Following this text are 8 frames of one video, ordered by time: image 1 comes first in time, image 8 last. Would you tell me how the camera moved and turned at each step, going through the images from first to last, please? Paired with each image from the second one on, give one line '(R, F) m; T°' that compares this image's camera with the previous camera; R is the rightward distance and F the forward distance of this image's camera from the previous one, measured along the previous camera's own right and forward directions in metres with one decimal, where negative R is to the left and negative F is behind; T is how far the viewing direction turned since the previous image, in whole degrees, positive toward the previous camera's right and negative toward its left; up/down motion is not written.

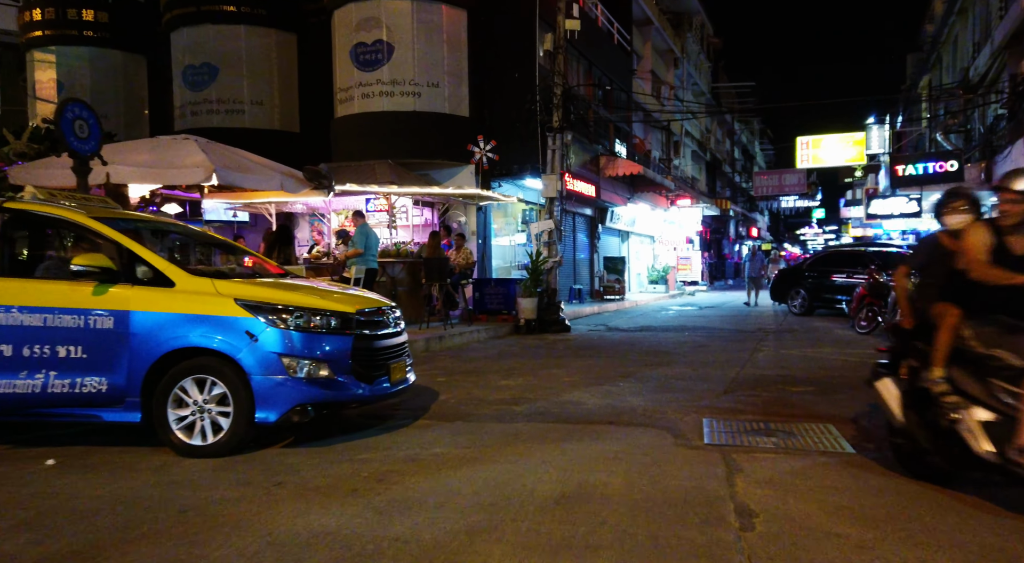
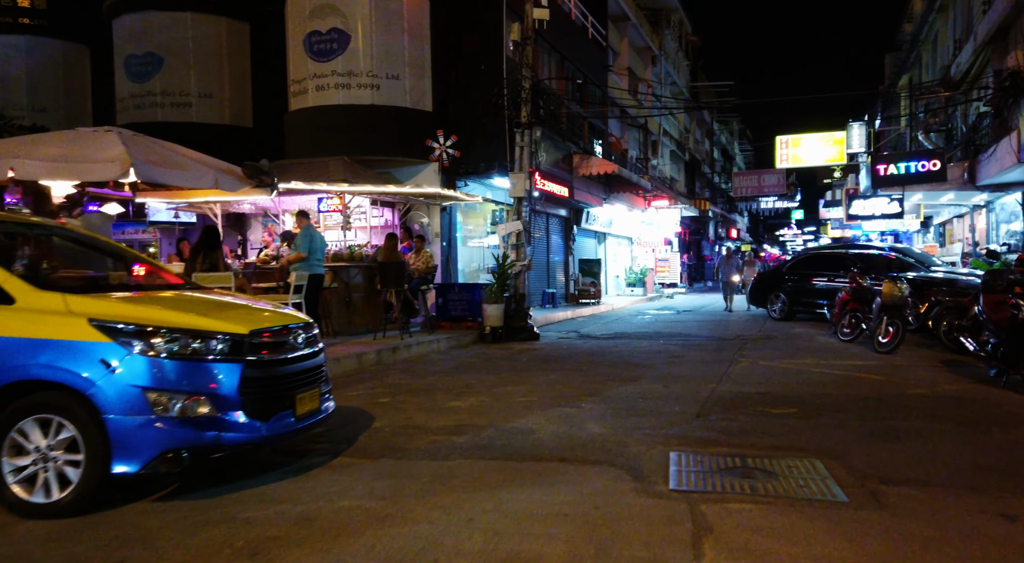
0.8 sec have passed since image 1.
(+0.3, +1.0) m; +1°
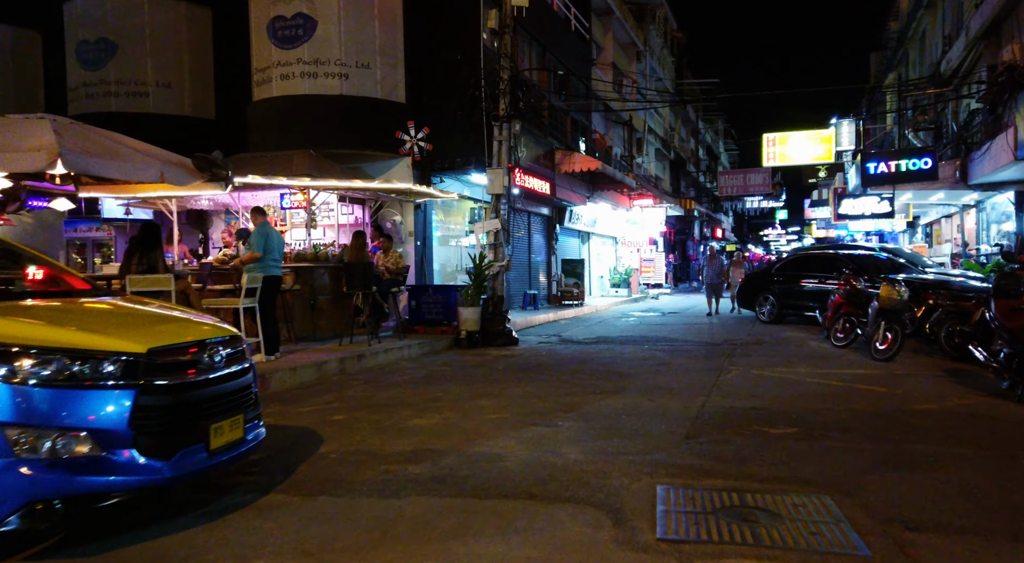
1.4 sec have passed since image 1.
(+0.1, +0.9) m; +1°
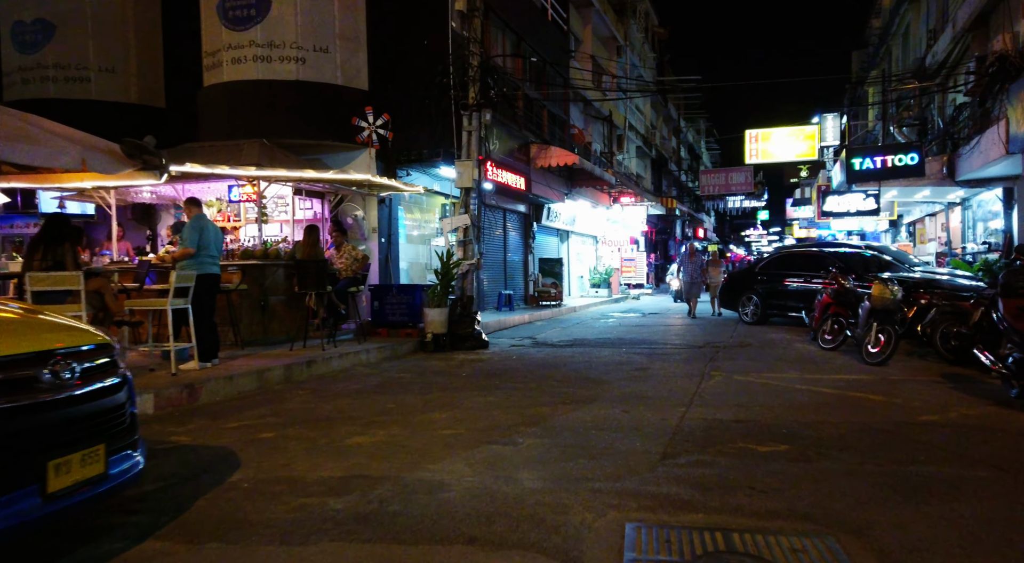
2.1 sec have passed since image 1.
(+0.2, +0.9) m; +1°
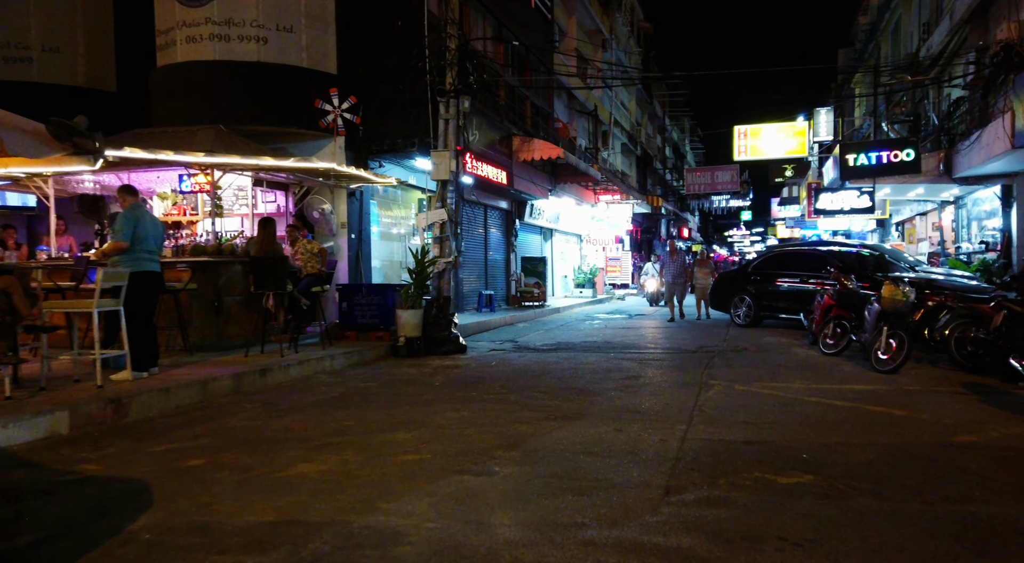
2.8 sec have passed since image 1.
(+0.1, +1.0) m; +1°
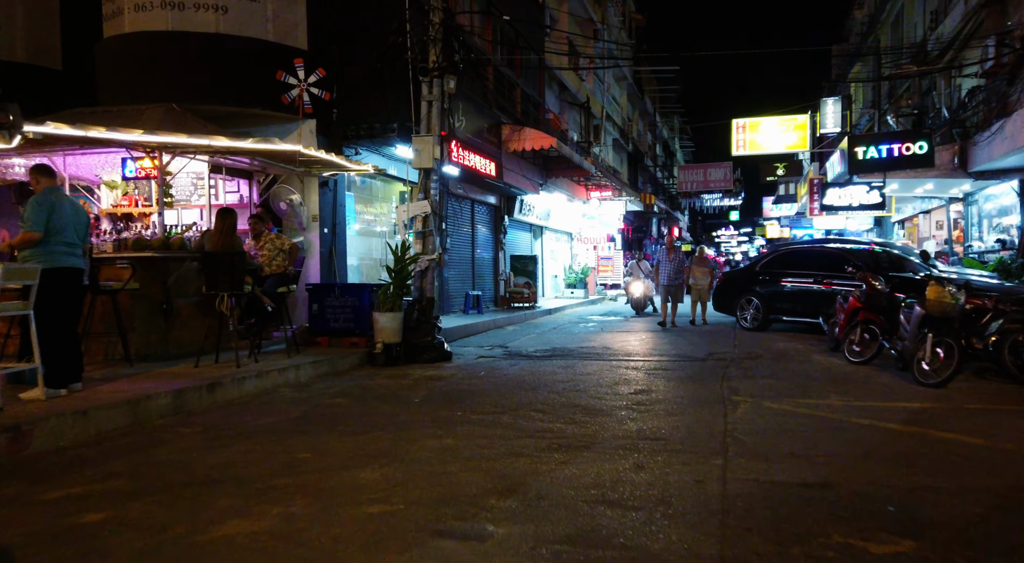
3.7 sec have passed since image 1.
(-0.1, +1.4) m; +1°
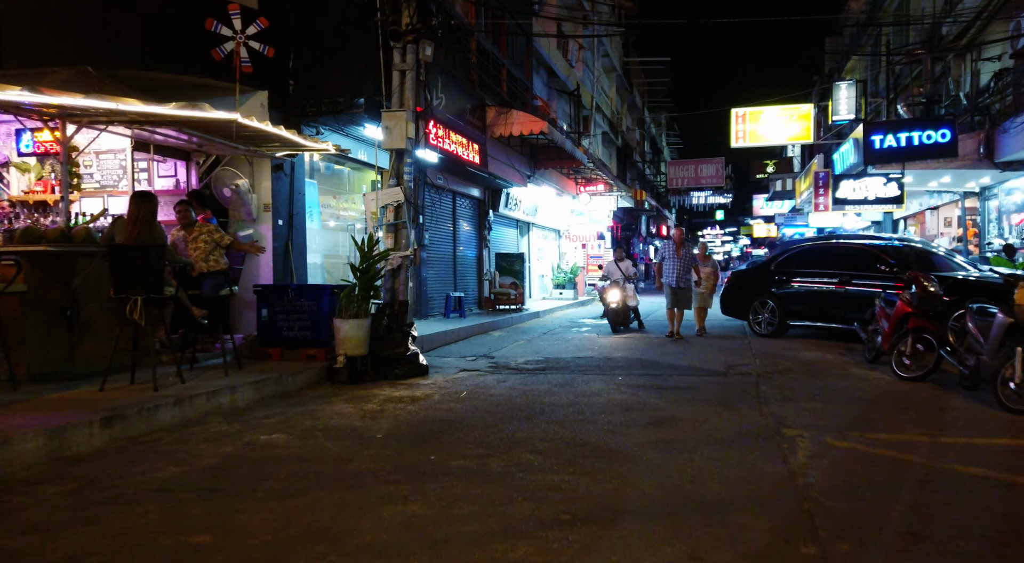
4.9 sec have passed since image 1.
(0.0, +1.9) m; +1°
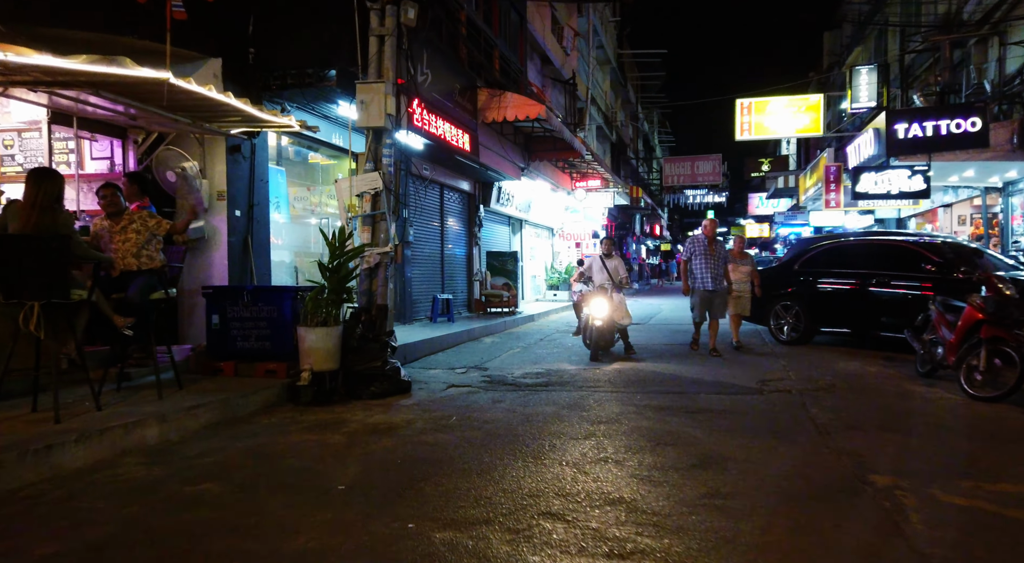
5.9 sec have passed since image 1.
(-0.1, +1.6) m; +1°
